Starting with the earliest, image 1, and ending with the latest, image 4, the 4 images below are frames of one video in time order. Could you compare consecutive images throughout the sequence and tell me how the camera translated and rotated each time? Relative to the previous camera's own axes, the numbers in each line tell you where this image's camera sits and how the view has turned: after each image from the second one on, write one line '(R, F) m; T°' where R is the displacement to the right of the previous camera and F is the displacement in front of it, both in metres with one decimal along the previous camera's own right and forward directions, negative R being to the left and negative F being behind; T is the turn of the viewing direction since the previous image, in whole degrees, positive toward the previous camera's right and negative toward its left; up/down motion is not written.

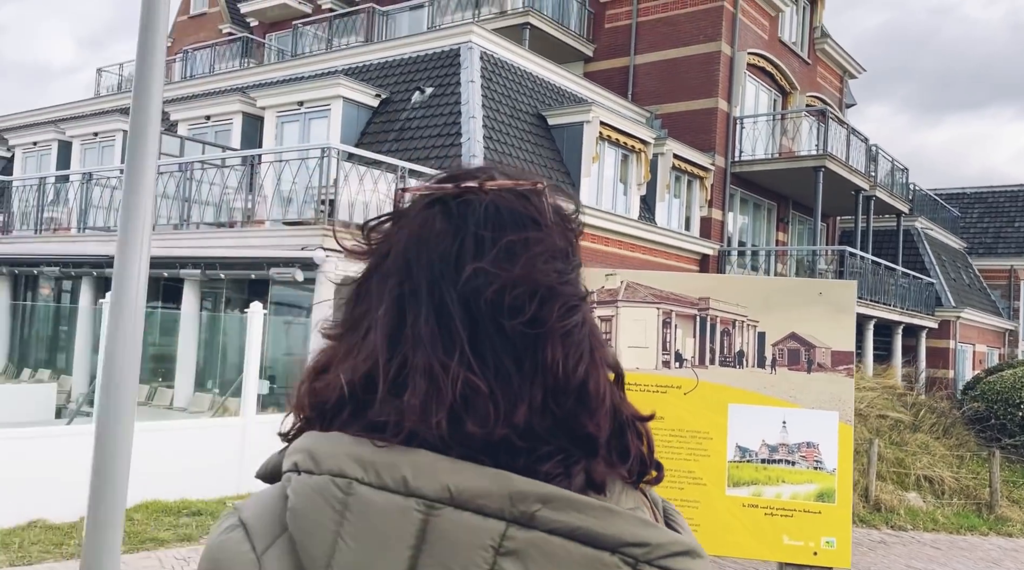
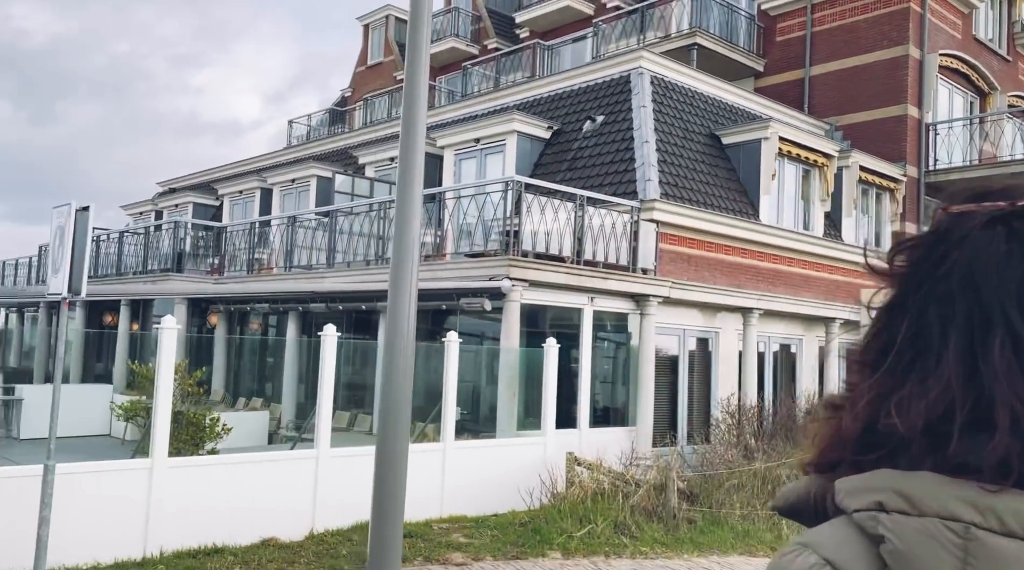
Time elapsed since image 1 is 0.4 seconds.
(-0.3, -0.1) m; -8°
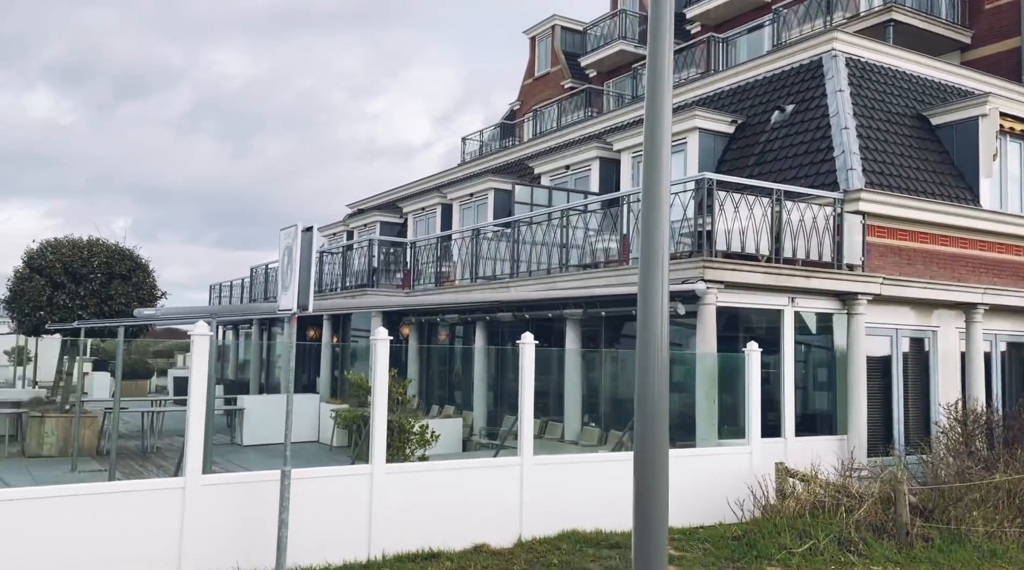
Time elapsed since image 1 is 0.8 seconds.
(-0.3, +0.4) m; -9°
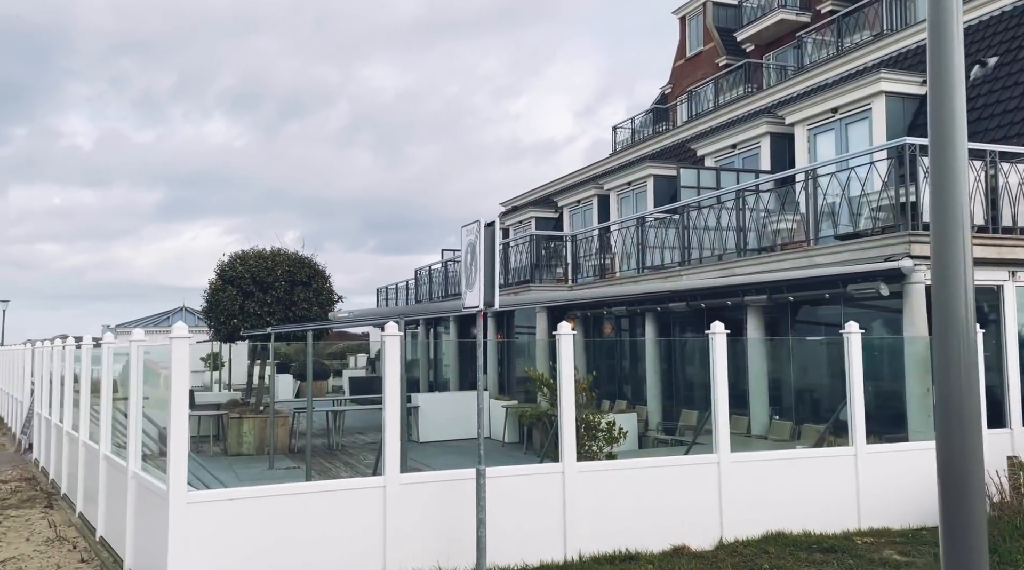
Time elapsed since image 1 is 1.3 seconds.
(-0.3, +0.5) m; -8°
